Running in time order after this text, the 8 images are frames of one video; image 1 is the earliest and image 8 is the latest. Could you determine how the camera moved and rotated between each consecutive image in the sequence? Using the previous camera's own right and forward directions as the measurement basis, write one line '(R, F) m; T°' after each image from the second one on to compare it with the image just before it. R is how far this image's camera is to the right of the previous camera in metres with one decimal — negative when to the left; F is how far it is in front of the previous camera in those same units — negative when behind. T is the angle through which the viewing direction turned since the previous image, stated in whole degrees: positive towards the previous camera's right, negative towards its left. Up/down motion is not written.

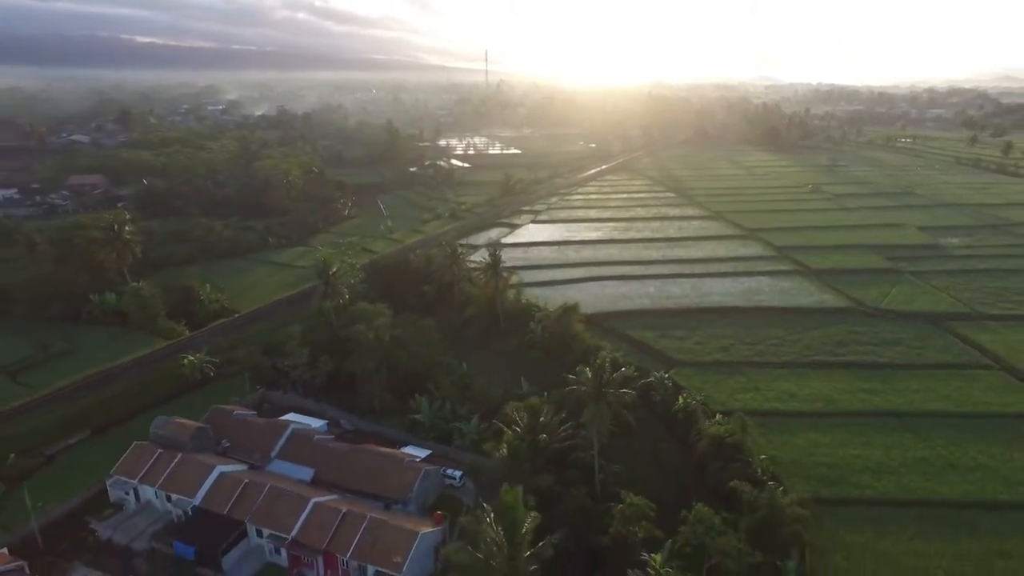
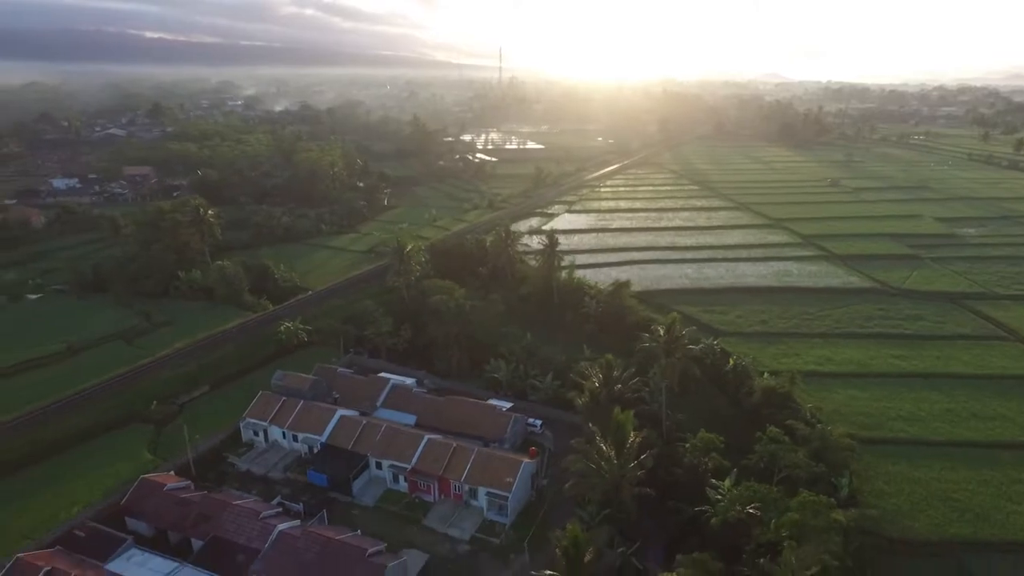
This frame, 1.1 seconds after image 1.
(-2.7, -2.9) m; 0°
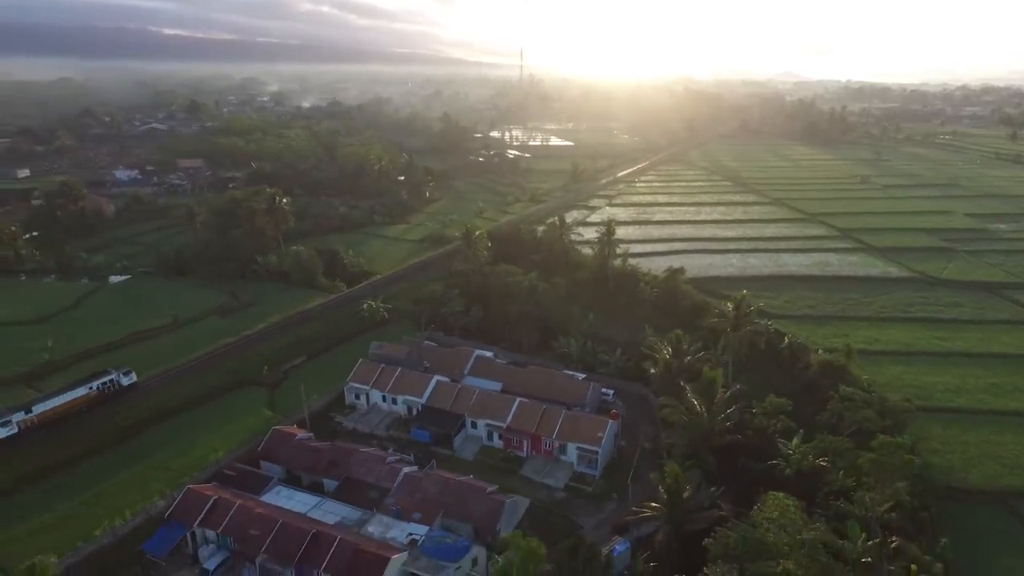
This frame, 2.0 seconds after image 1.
(-2.7, -2.2) m; -1°
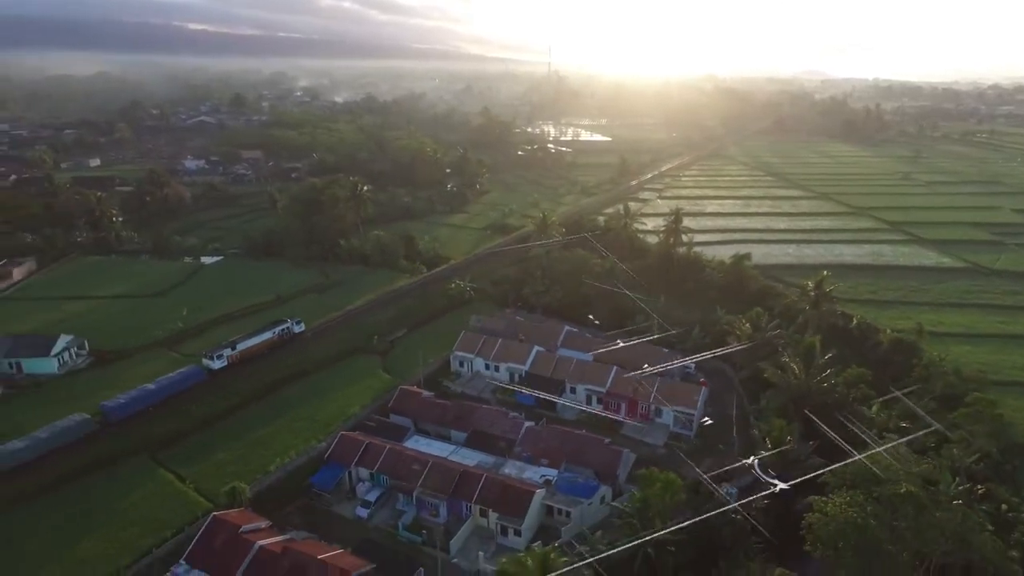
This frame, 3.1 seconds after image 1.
(-3.3, -2.3) m; -2°
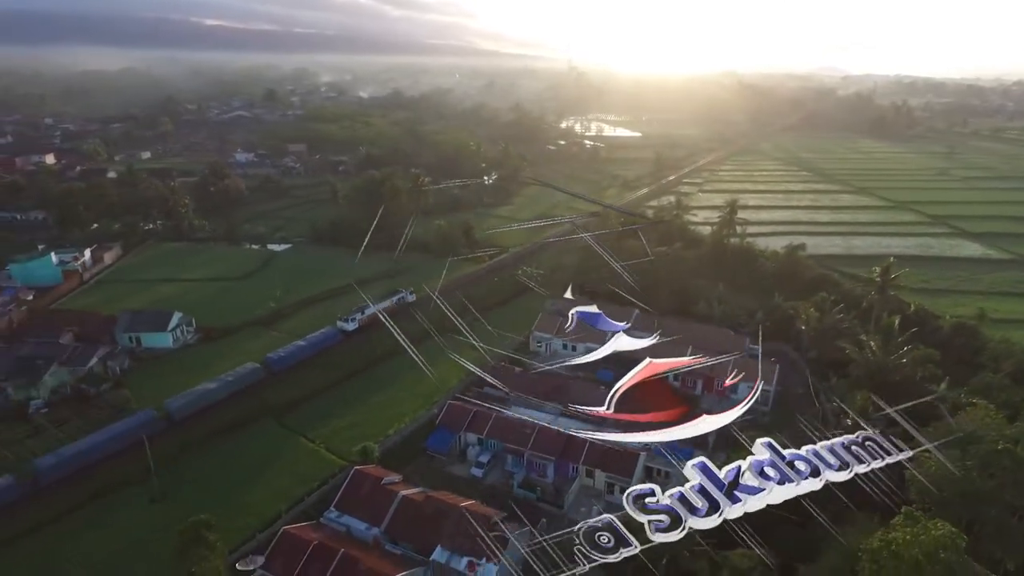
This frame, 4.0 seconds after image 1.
(-3.0, -1.6) m; -1°
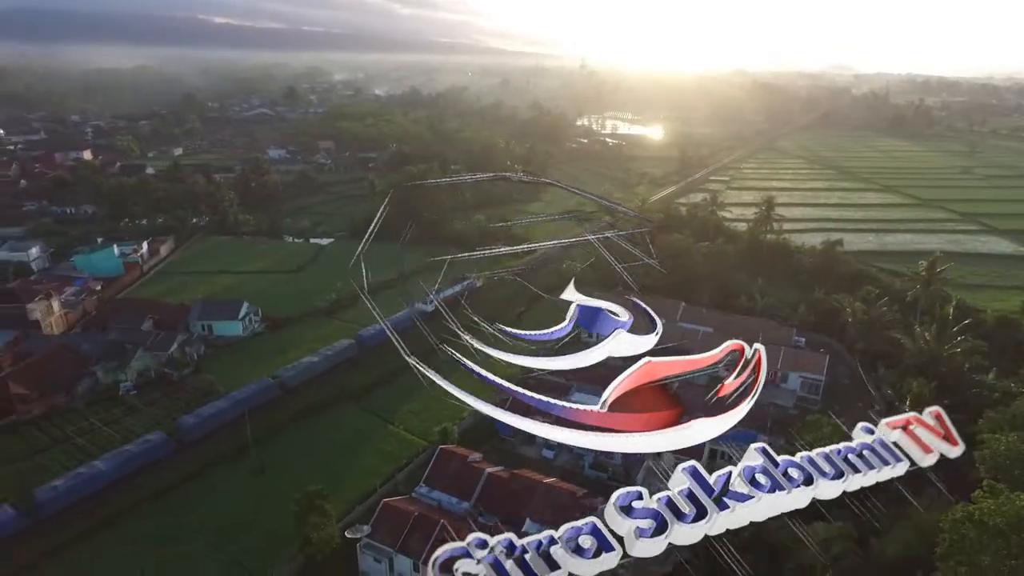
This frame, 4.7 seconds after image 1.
(-2.2, -0.9) m; -1°
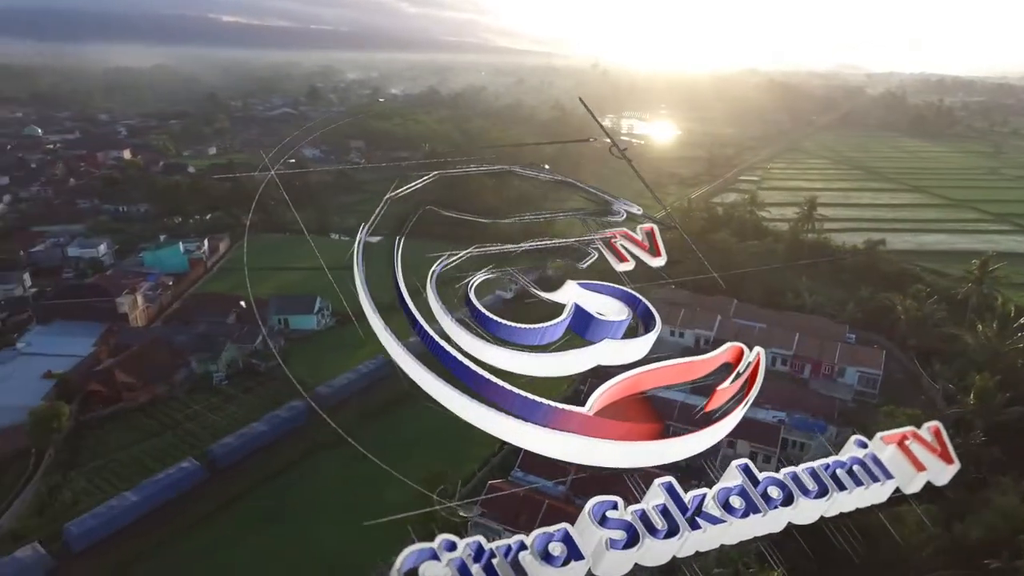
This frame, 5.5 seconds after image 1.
(-2.7, -1.0) m; -1°
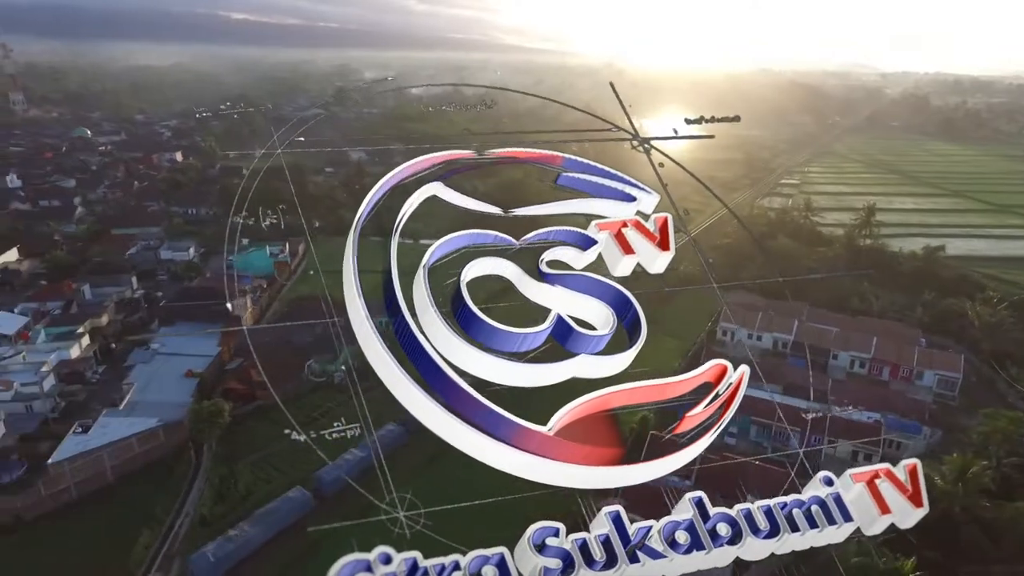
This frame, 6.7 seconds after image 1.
(-4.0, -1.3) m; -1°
